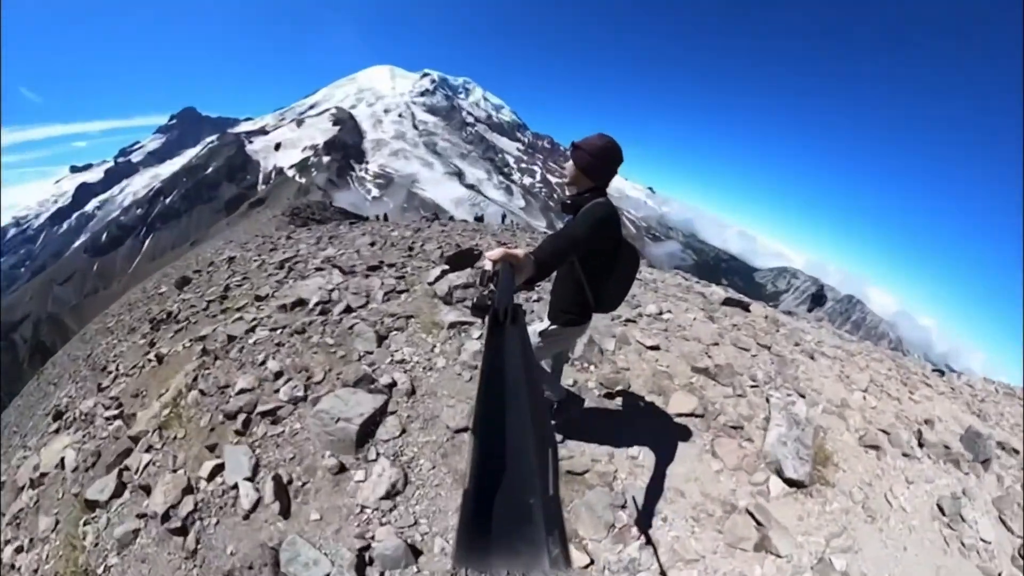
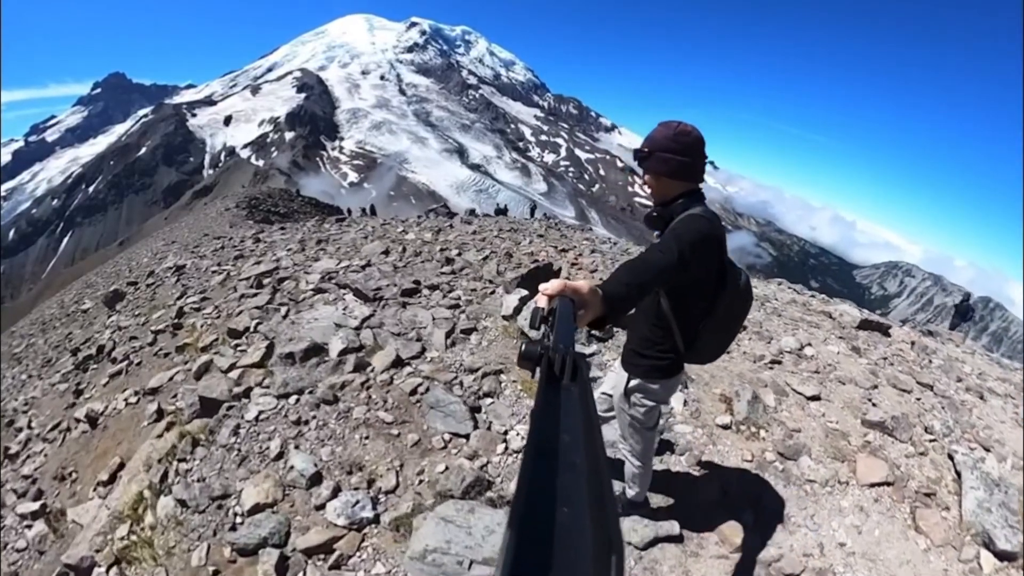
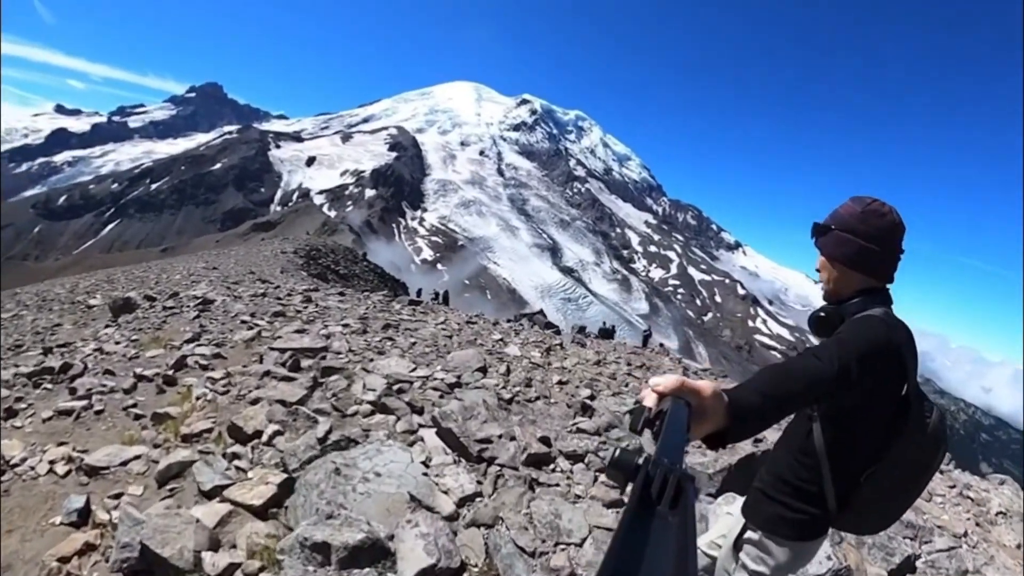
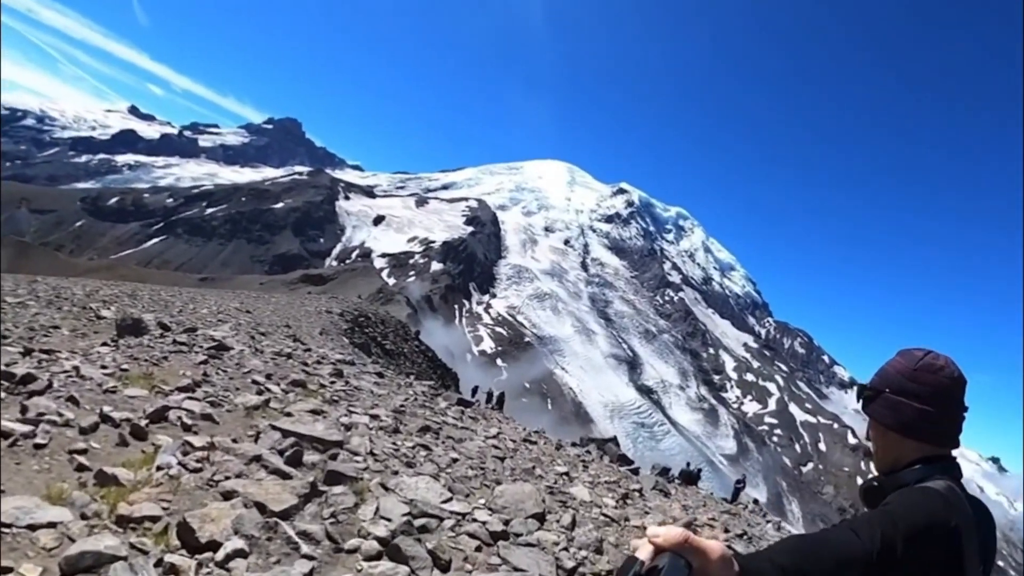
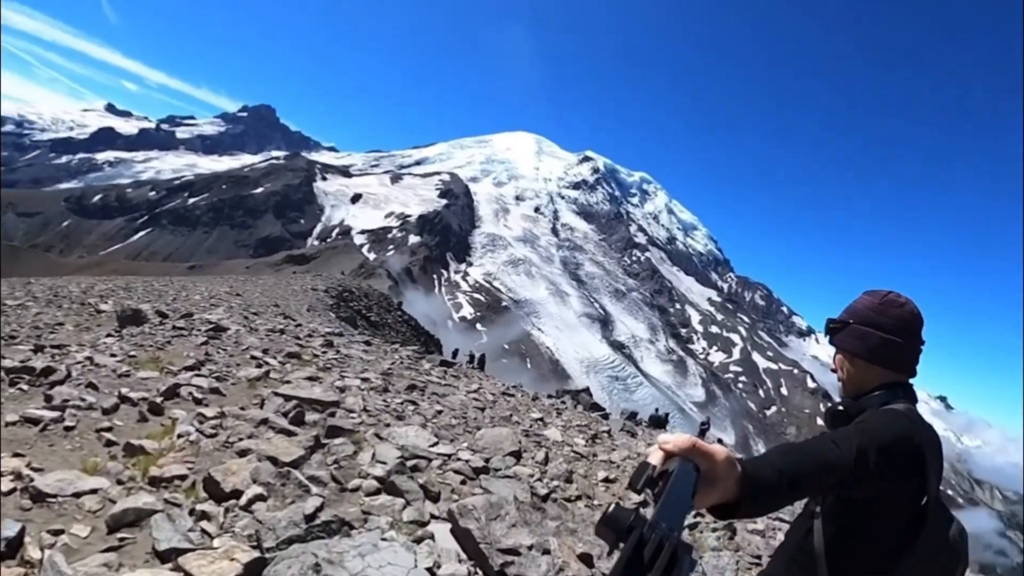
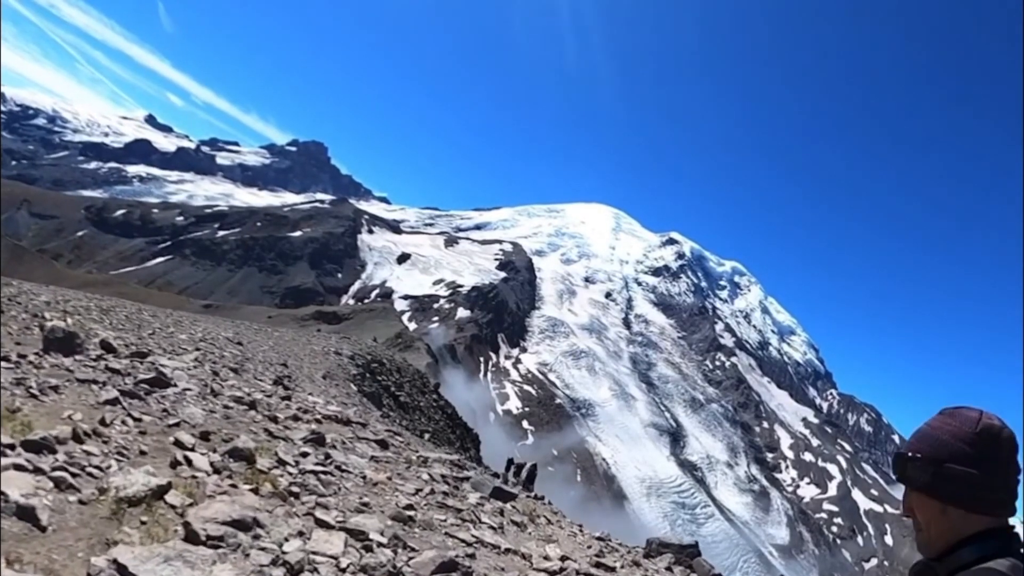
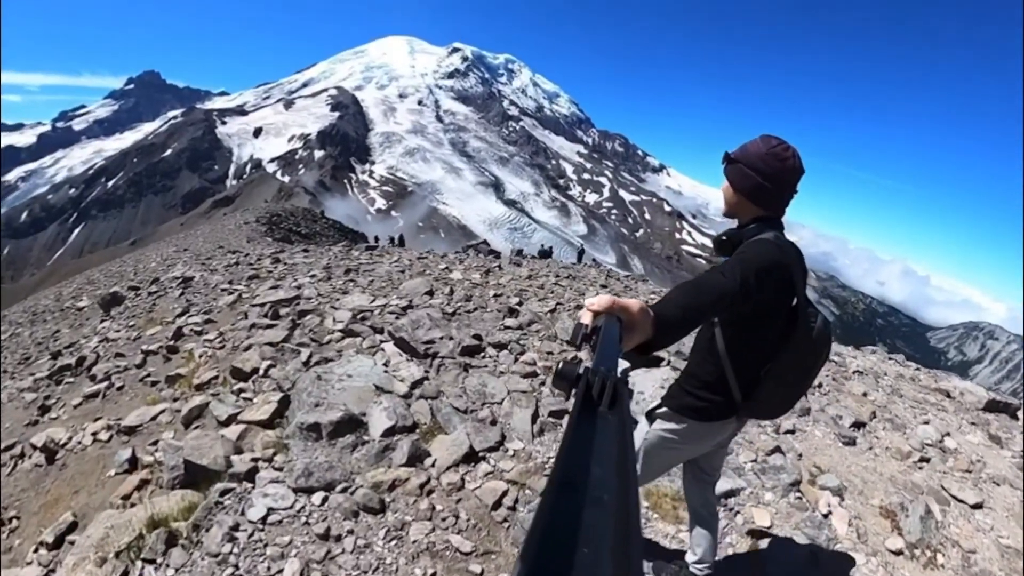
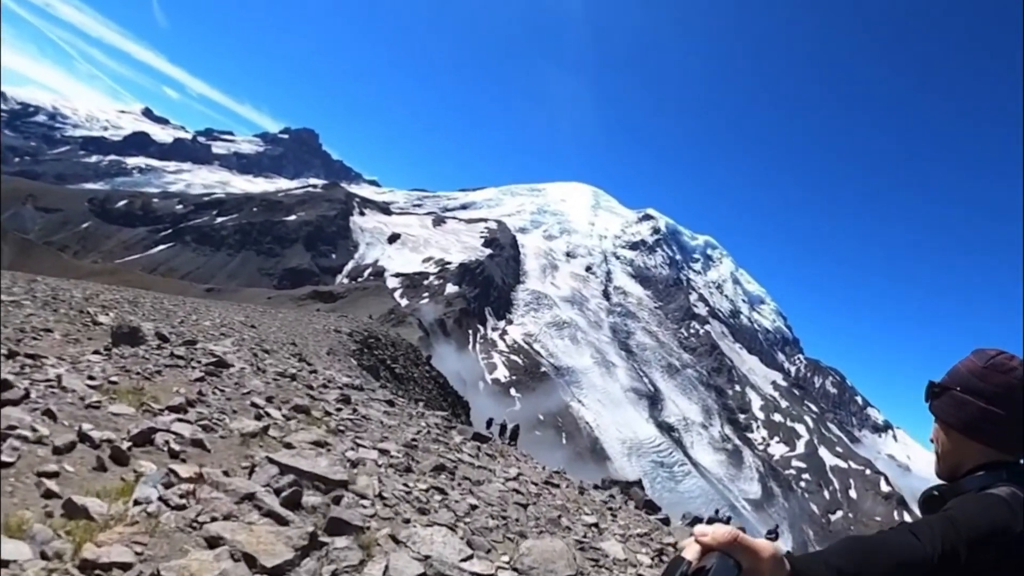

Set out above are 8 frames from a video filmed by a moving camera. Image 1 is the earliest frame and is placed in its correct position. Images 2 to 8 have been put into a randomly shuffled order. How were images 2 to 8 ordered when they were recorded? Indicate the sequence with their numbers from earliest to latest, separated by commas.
2, 7, 3, 5, 4, 8, 6
